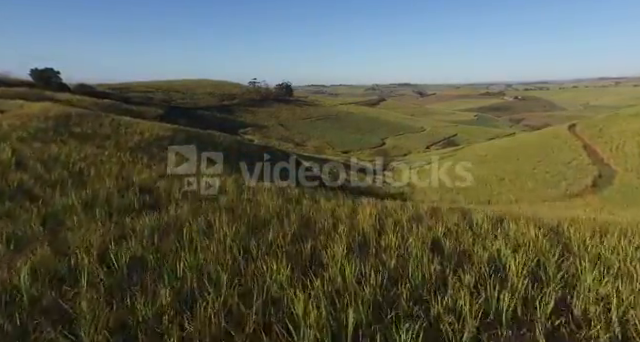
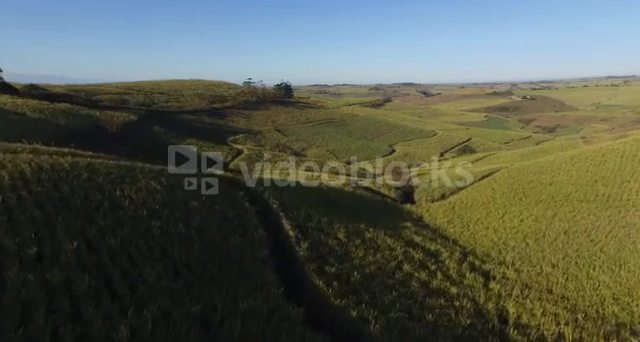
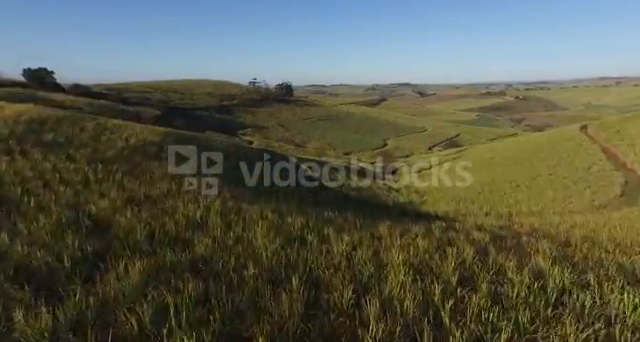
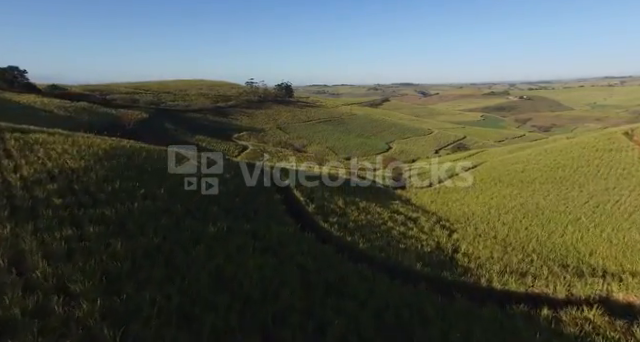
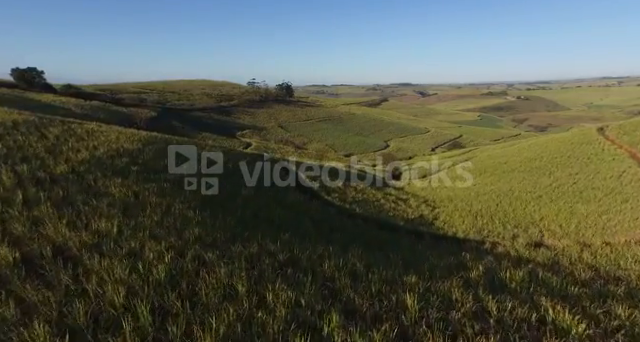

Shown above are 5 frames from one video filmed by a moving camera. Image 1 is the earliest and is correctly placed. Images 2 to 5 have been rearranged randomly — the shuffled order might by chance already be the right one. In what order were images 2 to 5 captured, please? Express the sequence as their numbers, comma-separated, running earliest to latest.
3, 5, 4, 2
